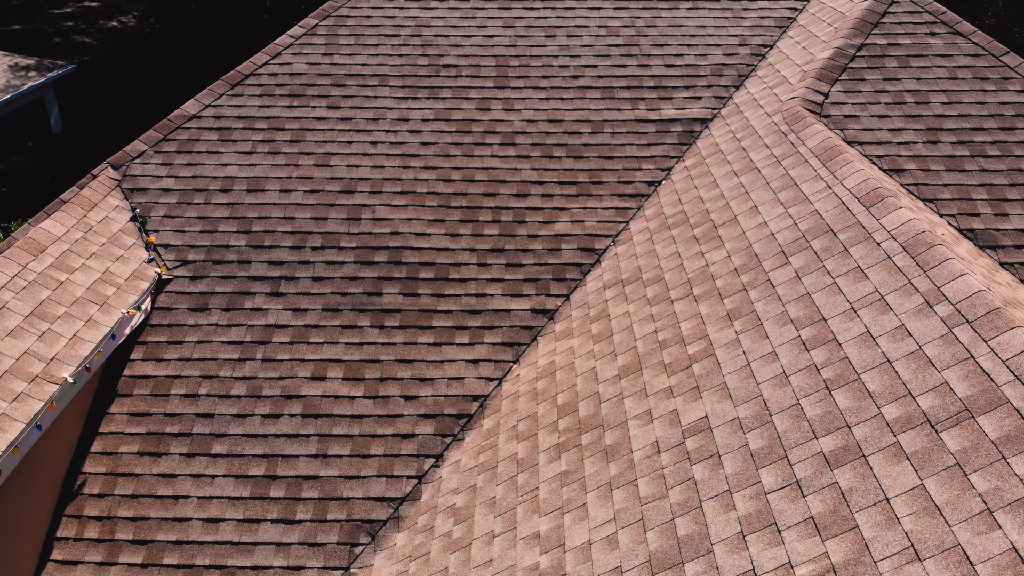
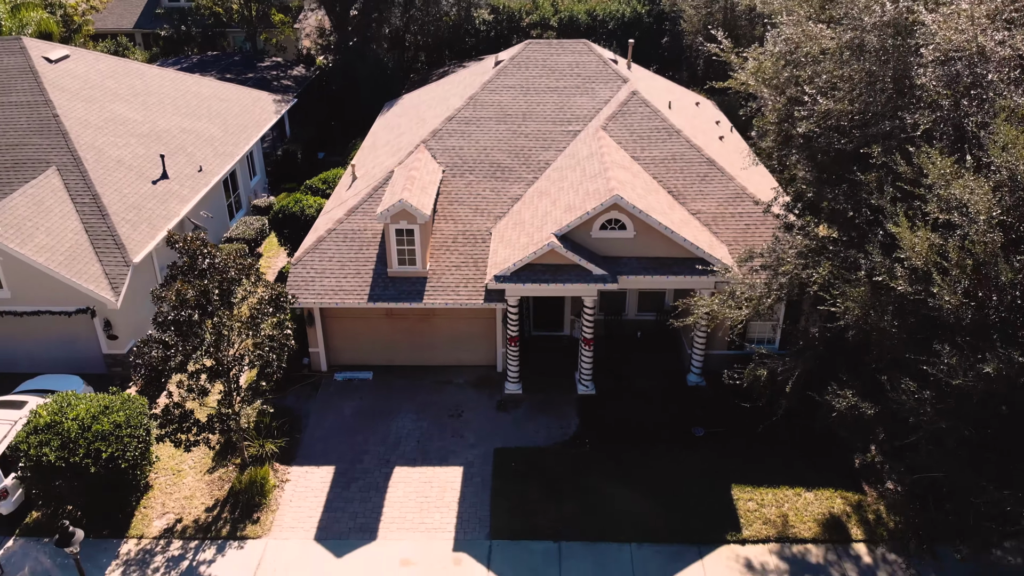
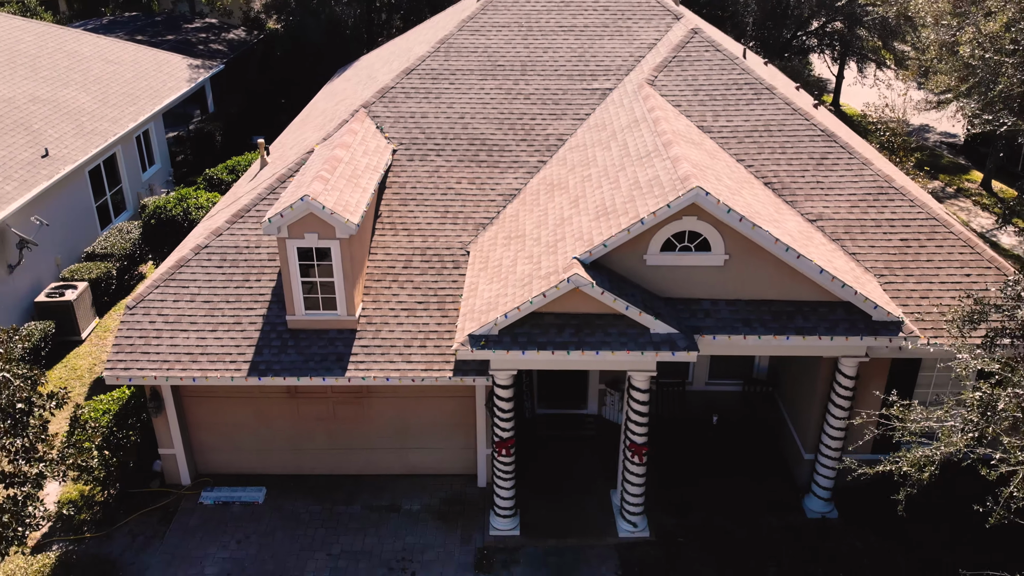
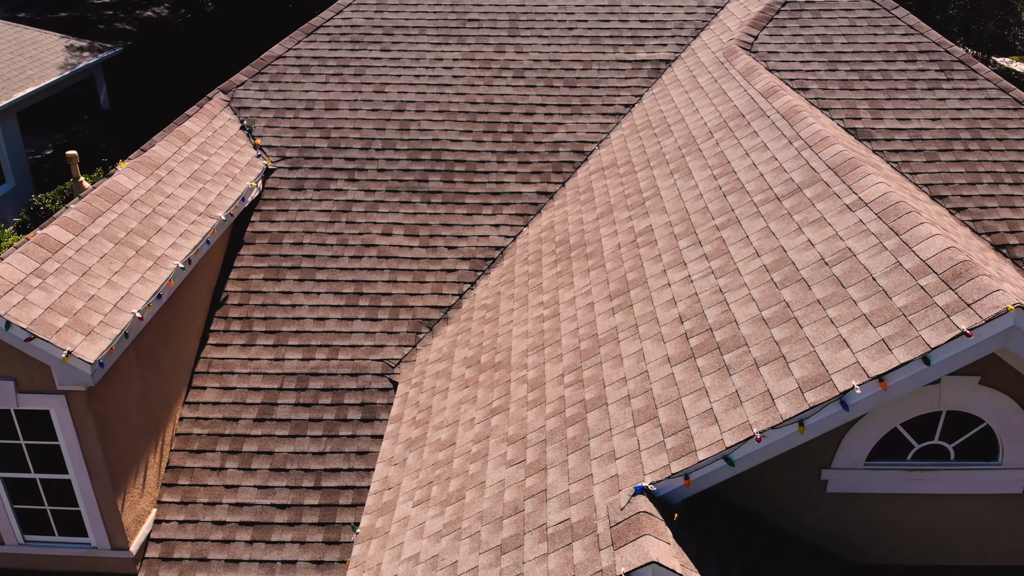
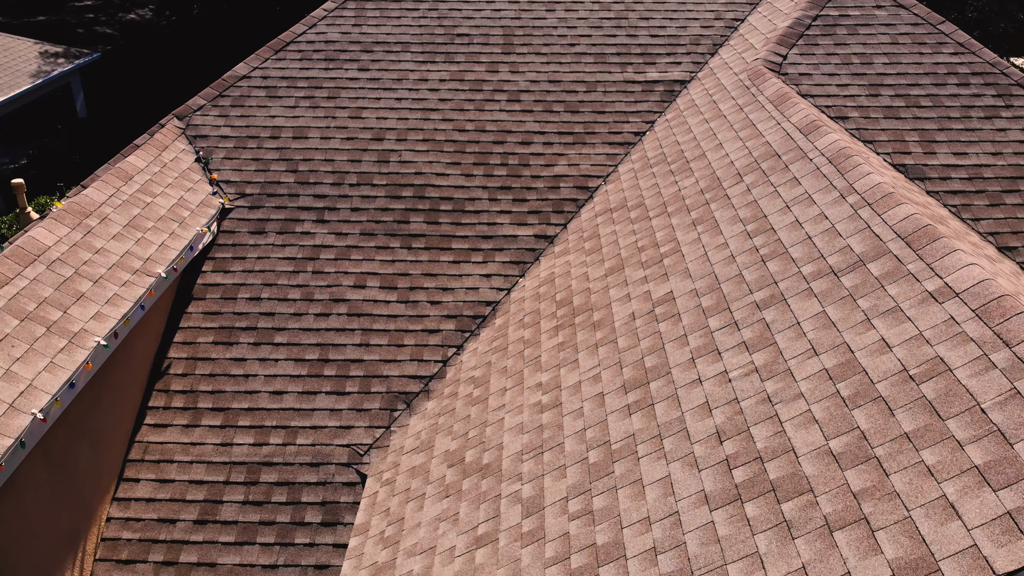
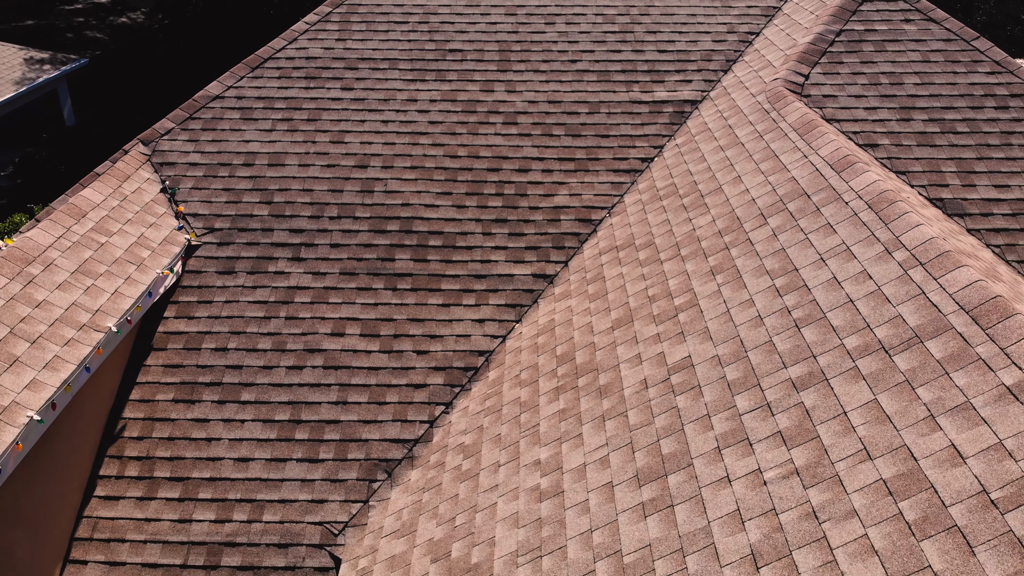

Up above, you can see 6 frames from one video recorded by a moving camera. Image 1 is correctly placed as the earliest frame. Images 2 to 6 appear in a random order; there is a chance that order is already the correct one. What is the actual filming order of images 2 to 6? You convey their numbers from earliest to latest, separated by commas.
6, 5, 4, 3, 2
